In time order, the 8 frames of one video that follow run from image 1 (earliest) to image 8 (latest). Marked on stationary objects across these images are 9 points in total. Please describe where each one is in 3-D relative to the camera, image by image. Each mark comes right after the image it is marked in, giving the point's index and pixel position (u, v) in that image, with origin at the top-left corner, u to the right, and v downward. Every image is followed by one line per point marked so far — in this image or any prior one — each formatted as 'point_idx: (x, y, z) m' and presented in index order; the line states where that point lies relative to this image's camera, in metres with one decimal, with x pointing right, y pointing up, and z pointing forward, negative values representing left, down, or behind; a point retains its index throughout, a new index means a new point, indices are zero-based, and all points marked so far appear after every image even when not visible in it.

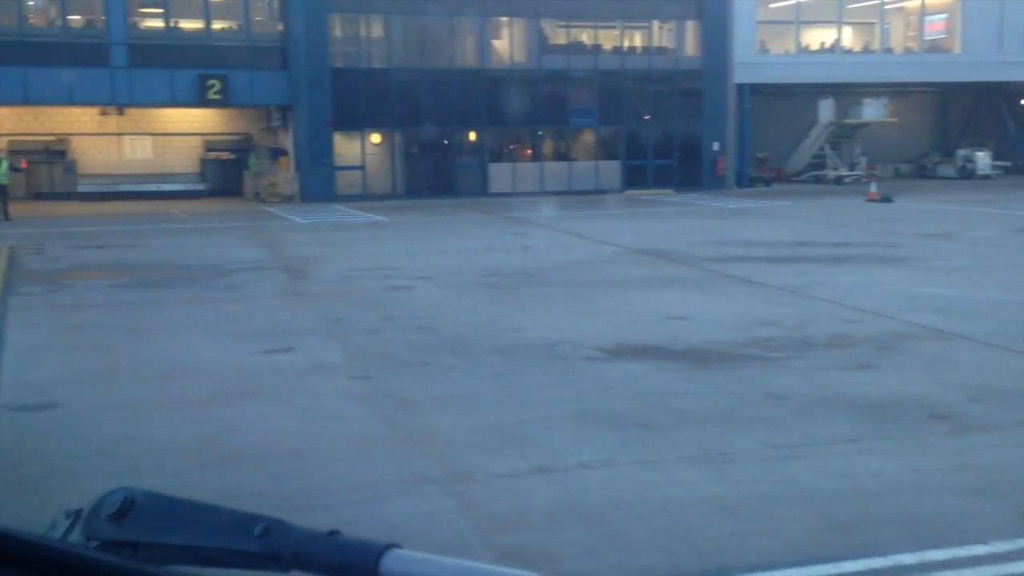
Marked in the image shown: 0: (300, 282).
0: (-3.2, +0.1, +16.4) m
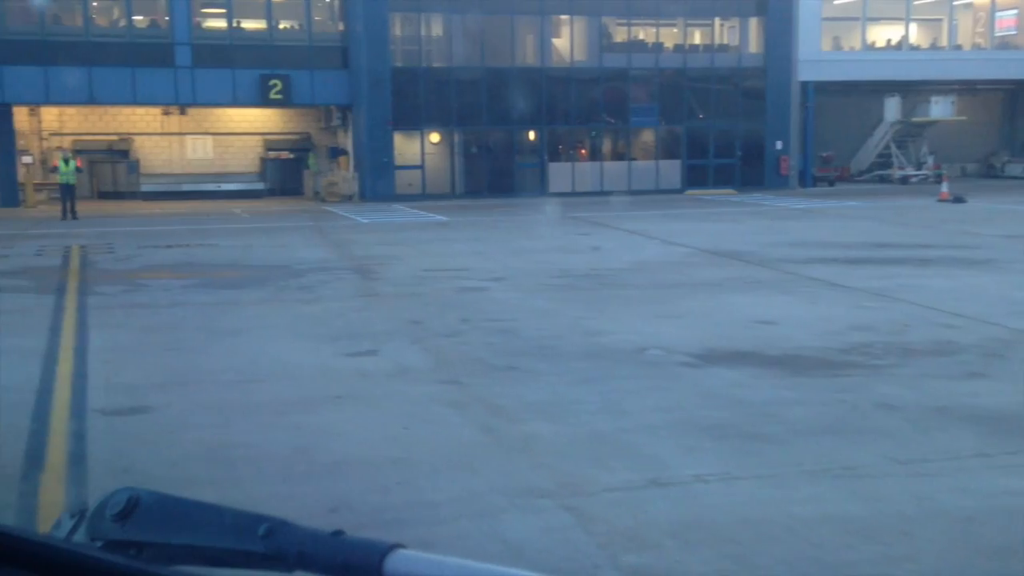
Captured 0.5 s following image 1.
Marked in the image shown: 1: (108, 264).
0: (-2.1, +0.1, +16.3) m
1: (-6.9, +0.4, +18.8) m
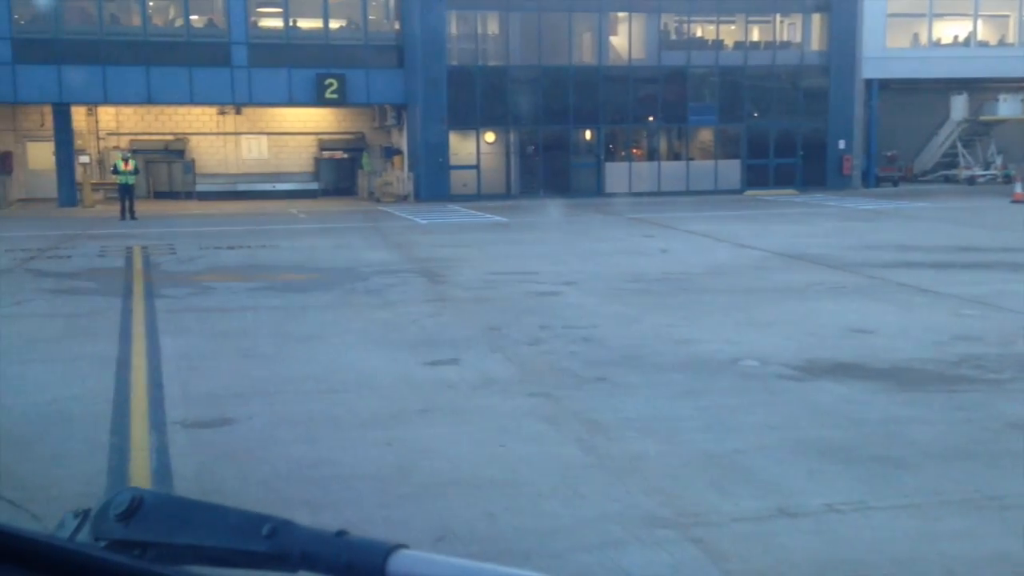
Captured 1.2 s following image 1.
0: (-1.0, 0.0, +15.8) m
1: (-5.8, +0.4, +18.6) m
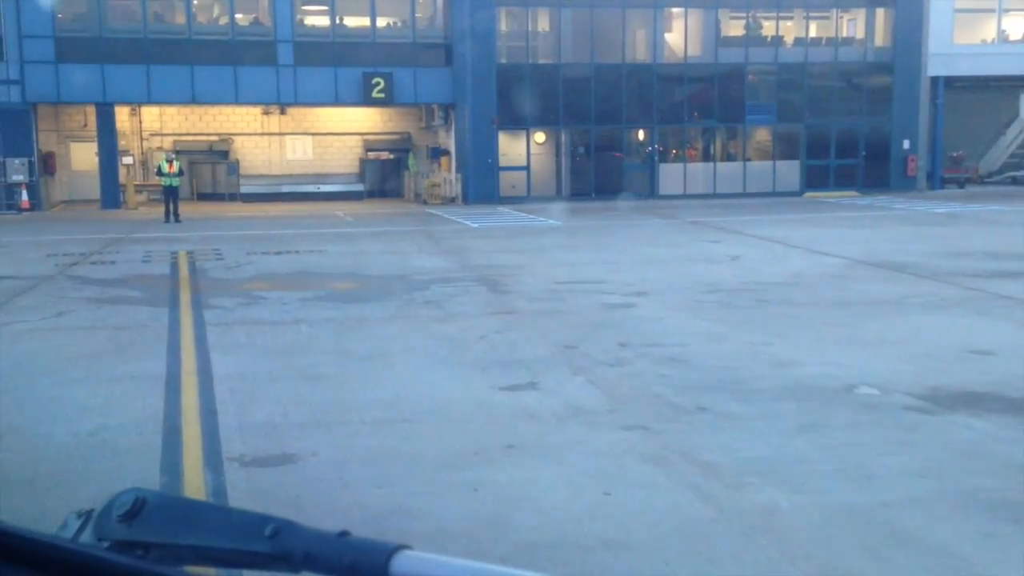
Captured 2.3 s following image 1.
0: (-0.1, -0.1, +14.9) m
1: (-4.8, +0.3, +17.7) m
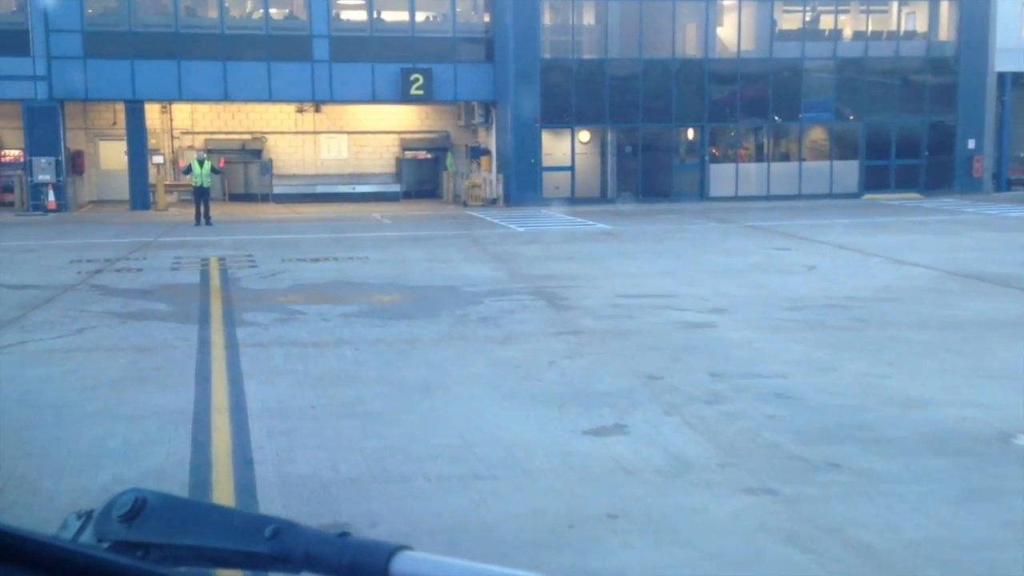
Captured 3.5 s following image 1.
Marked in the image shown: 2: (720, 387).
0: (+0.7, -0.3, +13.4) m
1: (-3.9, +0.1, +16.4) m
2: (+1.8, -0.9, +9.4) m
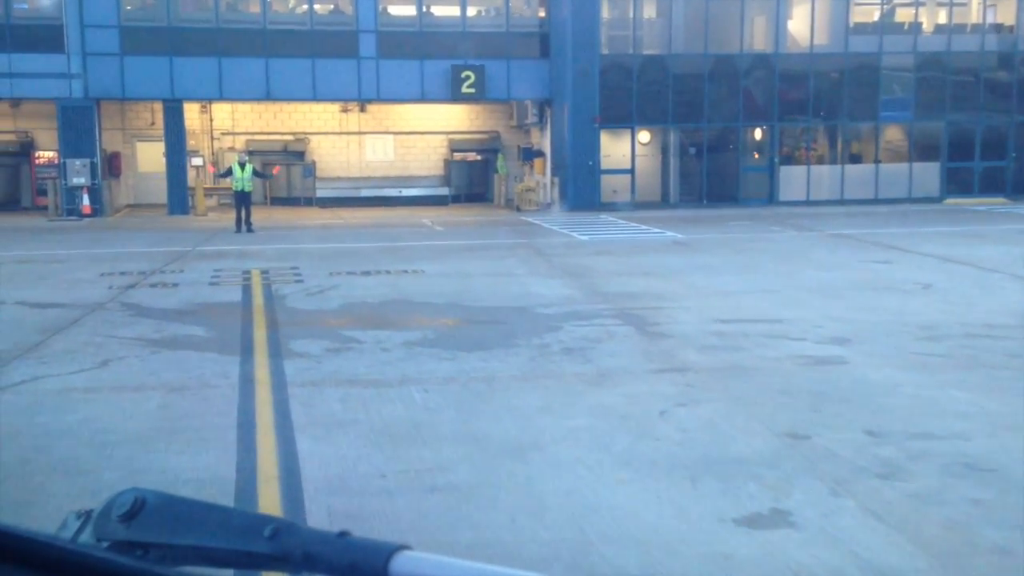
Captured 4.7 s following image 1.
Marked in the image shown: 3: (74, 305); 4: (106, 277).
0: (+1.6, -0.6, +11.6) m
1: (-2.9, -0.2, +14.7) m
2: (+2.6, -1.1, +7.5) m
3: (-5.8, -0.2, +14.4) m
4: (-6.4, +0.2, +17.2) m
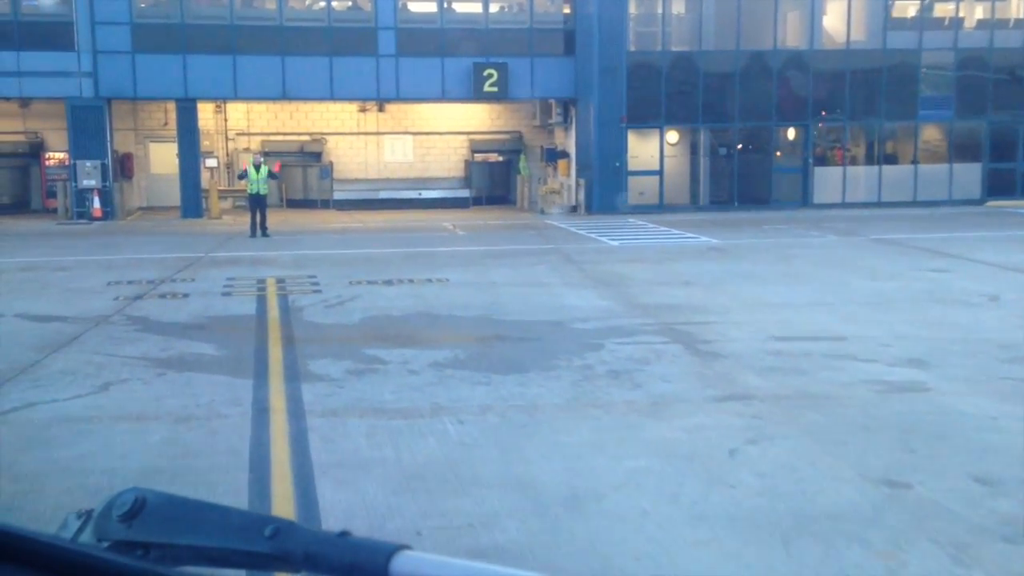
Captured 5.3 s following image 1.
0: (+2.0, -0.8, +10.5) m
1: (-2.4, -0.3, +13.7) m
2: (+2.9, -1.3, +6.4) m
3: (-5.4, -0.4, +13.5) m
4: (-5.9, 0.0, +16.2) m
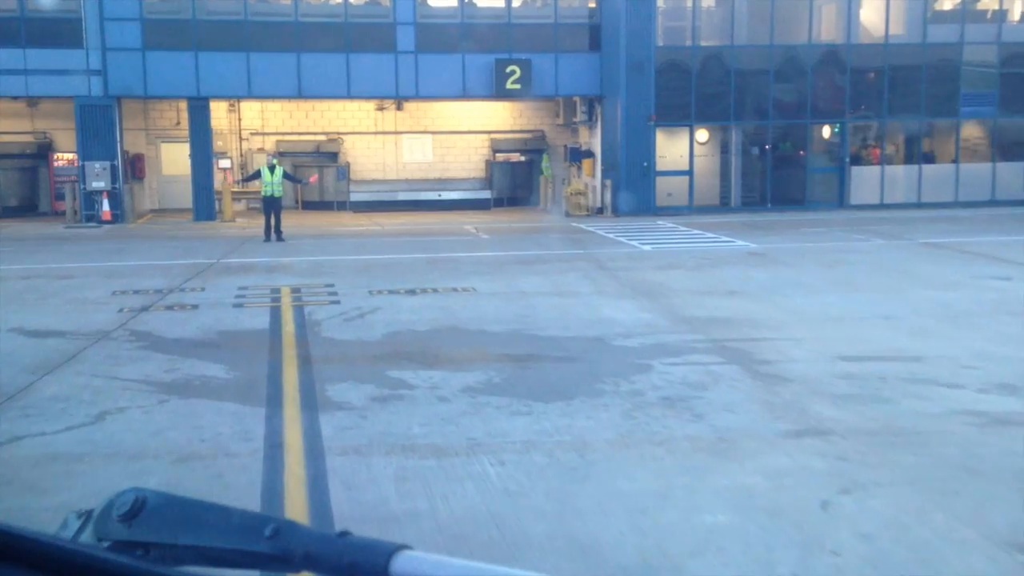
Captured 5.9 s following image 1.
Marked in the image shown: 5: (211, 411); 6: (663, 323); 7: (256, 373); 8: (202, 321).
0: (+2.4, -0.9, +9.3) m
1: (-2.0, -0.5, +12.6) m
2: (+3.2, -1.5, +5.3) m
3: (-5.0, -0.5, +12.4) m
4: (-5.5, -0.1, +15.2) m
5: (-2.5, -1.0, +9.0) m
6: (+1.8, -0.4, +12.9) m
7: (-2.4, -0.8, +10.3) m
8: (-3.8, -0.4, +13.2) m
